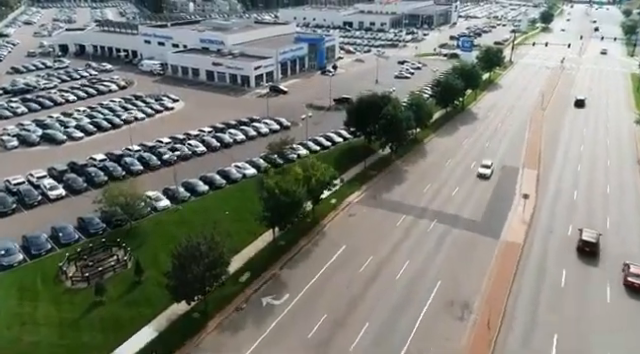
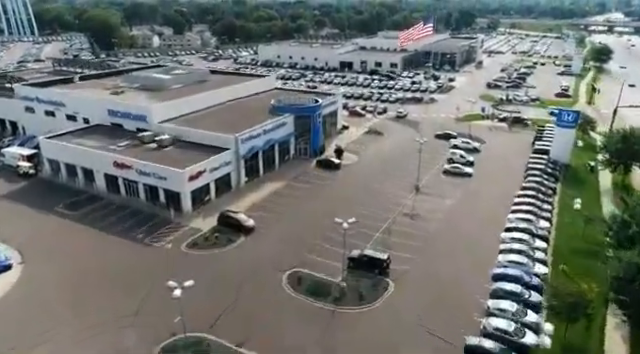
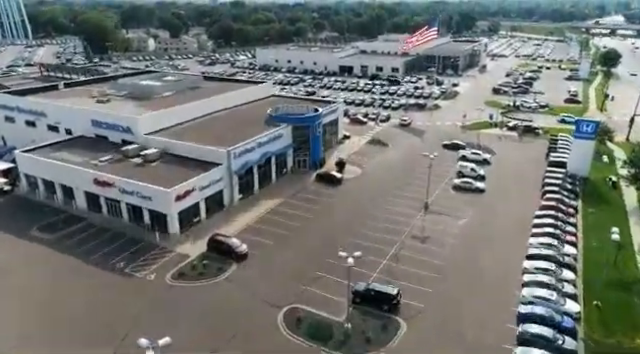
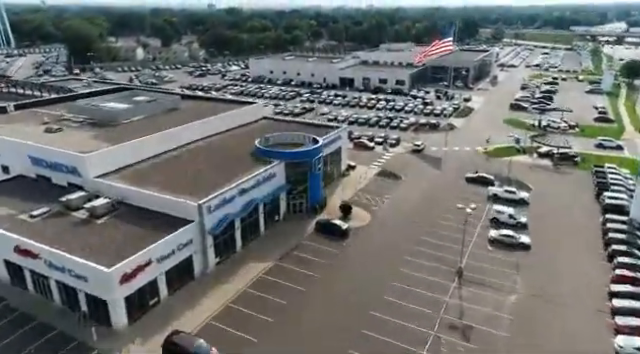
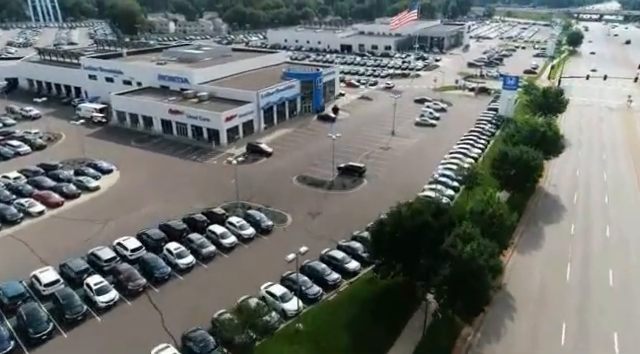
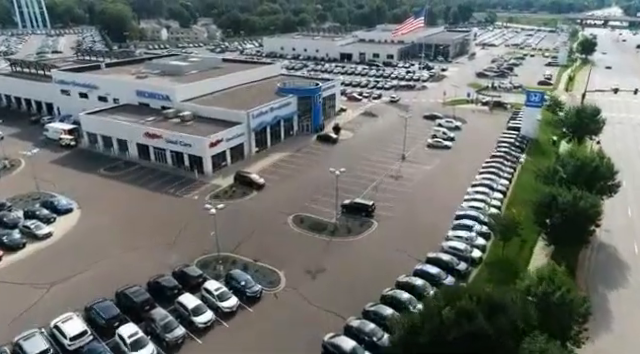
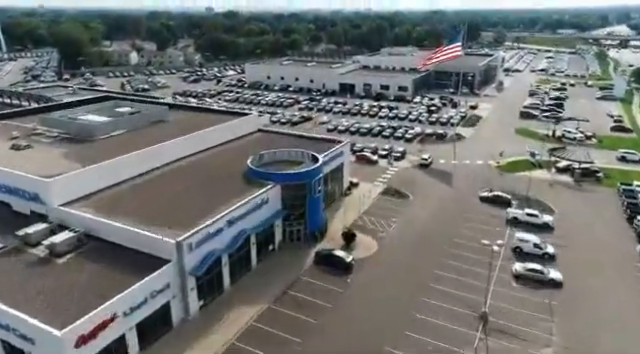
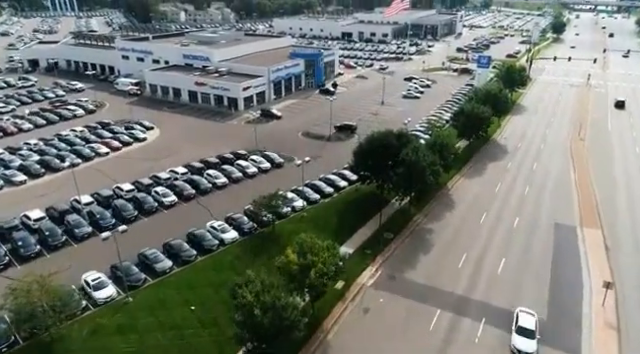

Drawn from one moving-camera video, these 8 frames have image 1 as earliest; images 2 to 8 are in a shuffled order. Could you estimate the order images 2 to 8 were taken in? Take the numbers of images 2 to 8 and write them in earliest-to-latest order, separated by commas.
8, 5, 6, 2, 3, 4, 7
